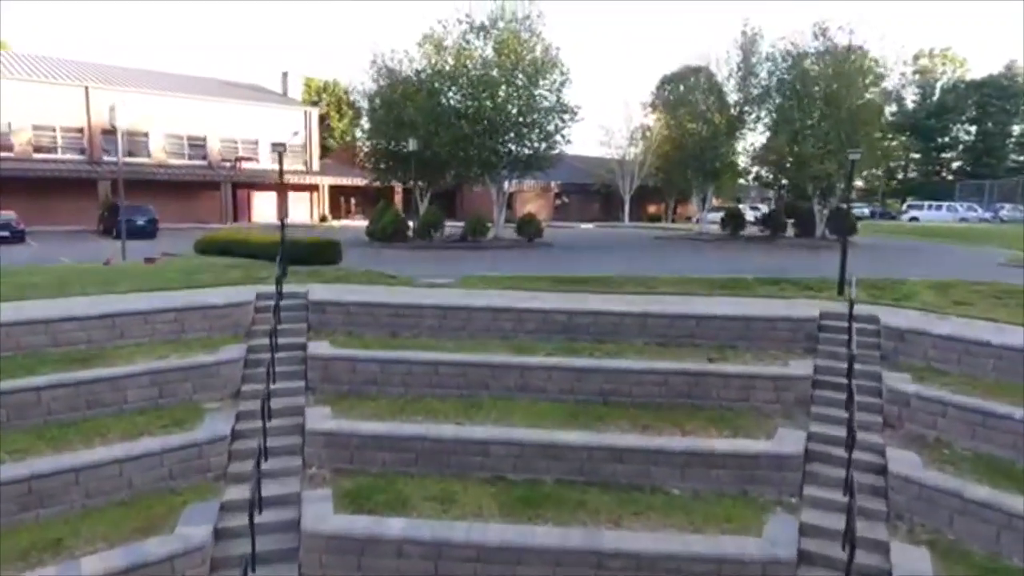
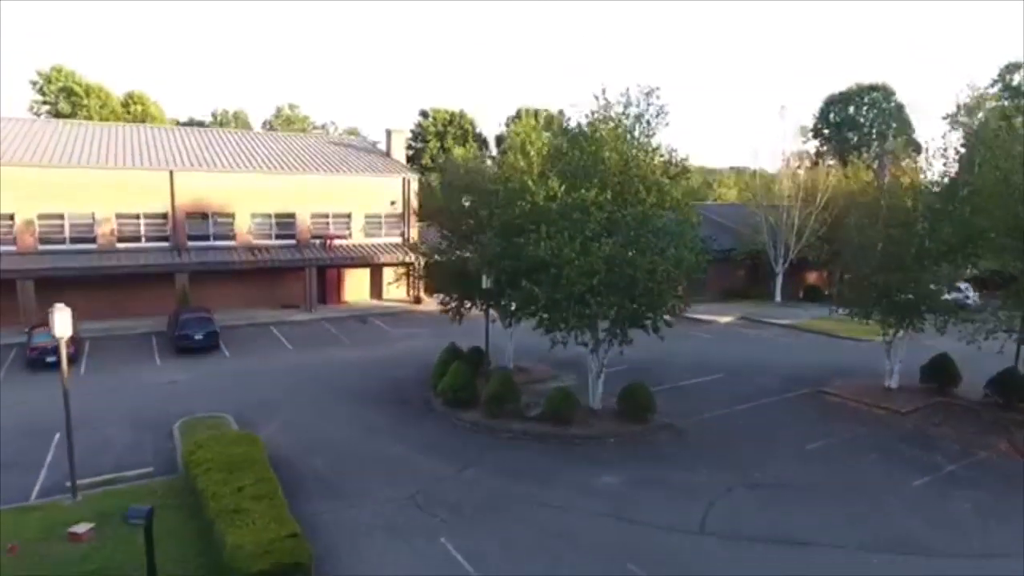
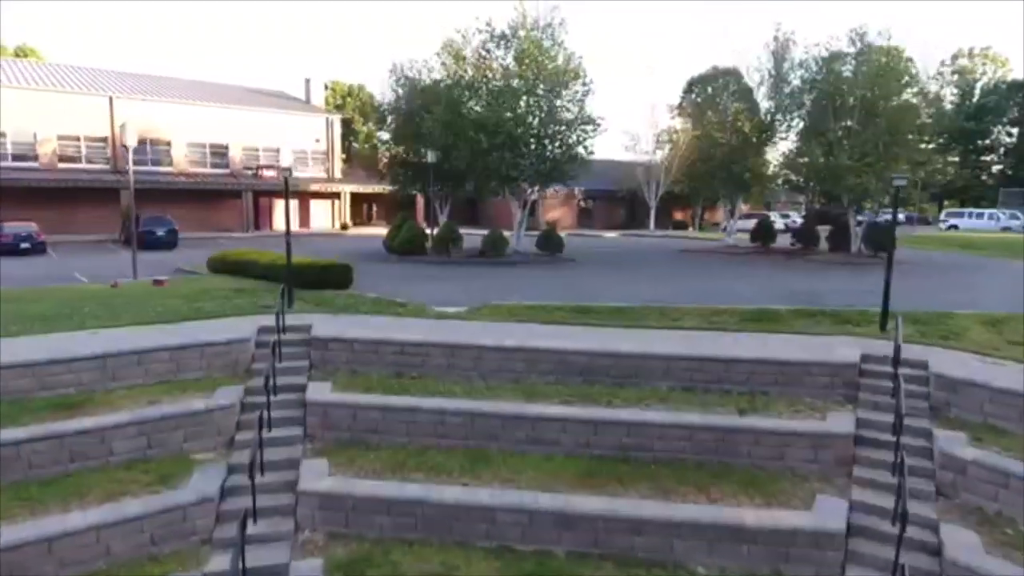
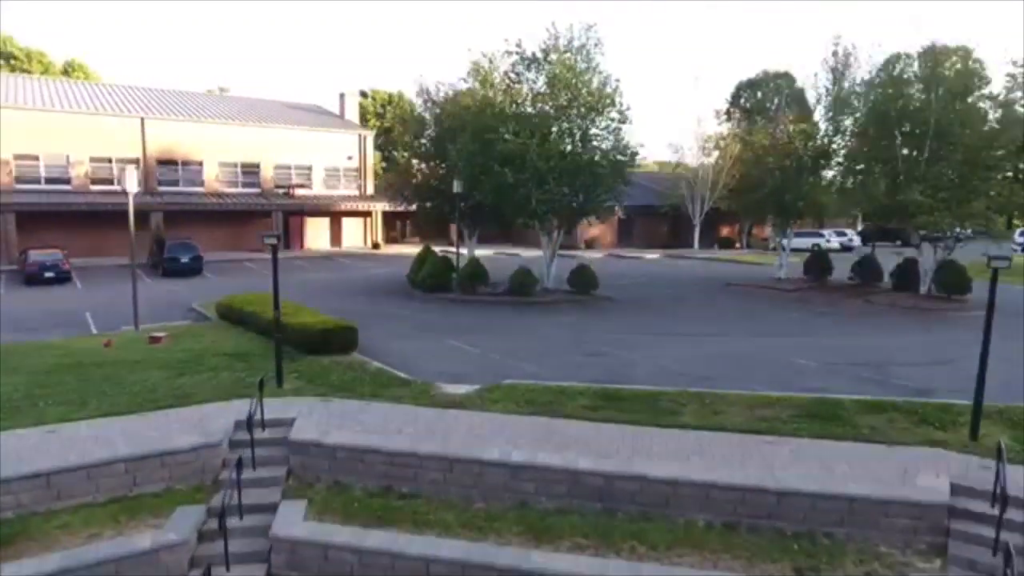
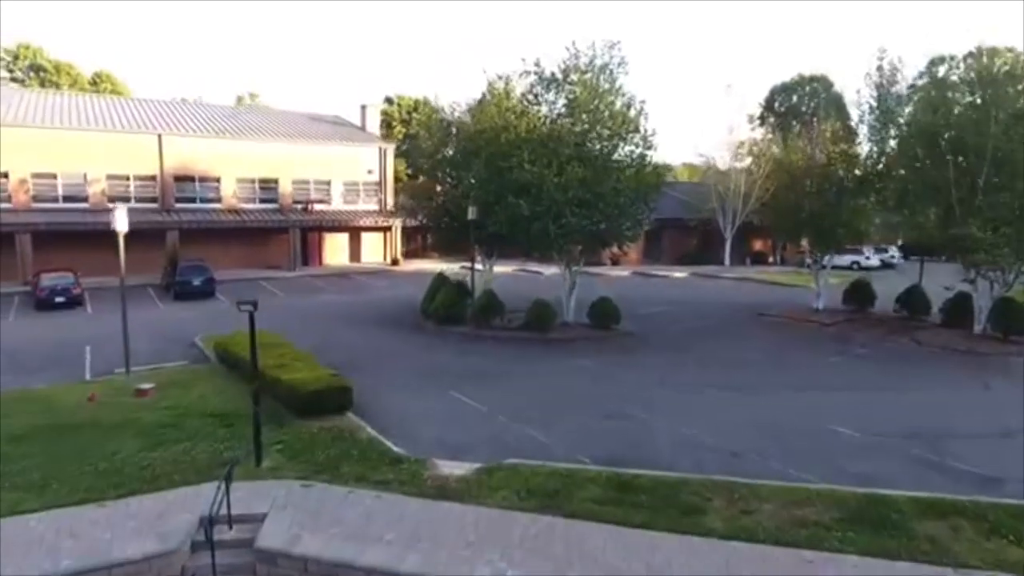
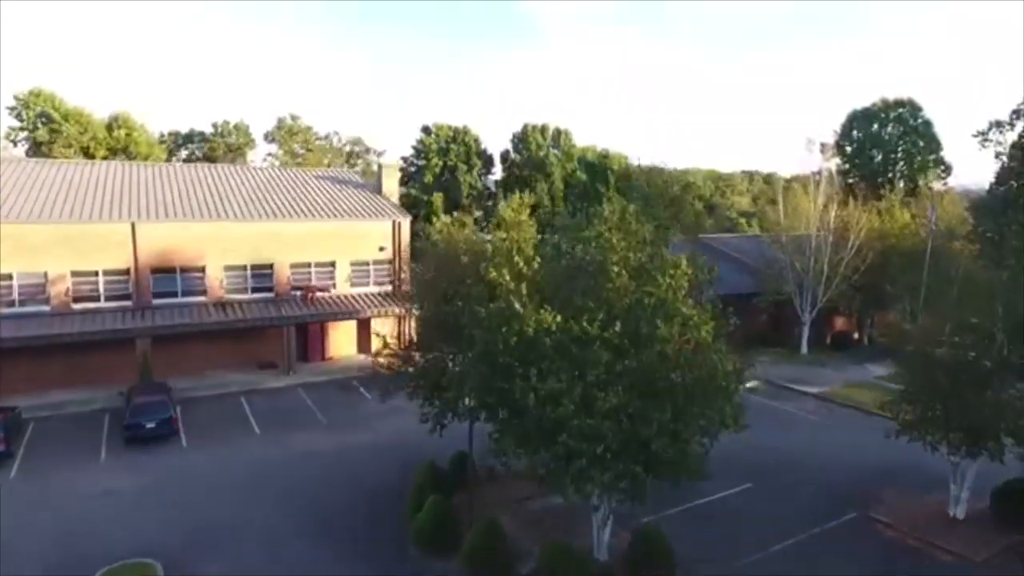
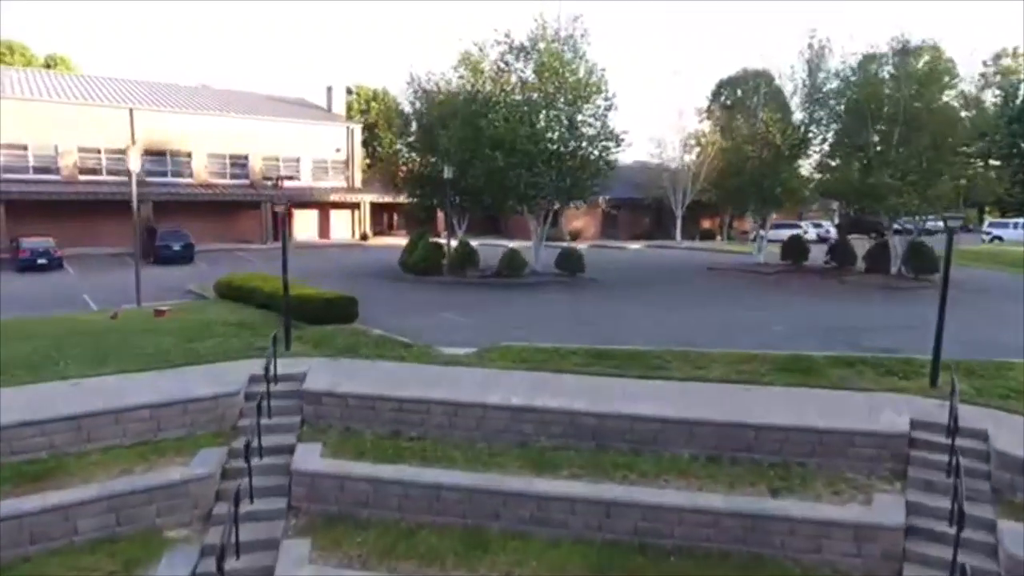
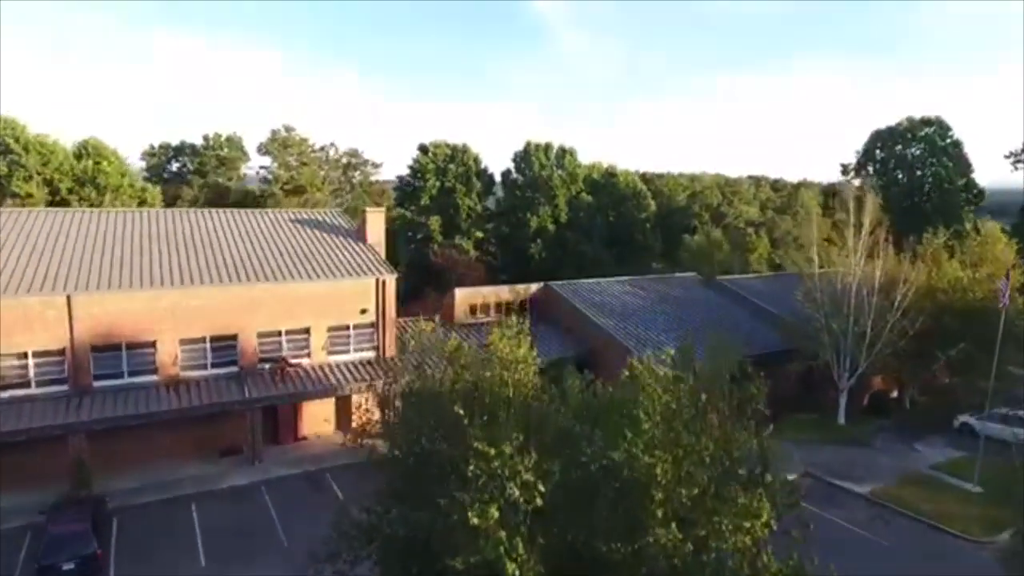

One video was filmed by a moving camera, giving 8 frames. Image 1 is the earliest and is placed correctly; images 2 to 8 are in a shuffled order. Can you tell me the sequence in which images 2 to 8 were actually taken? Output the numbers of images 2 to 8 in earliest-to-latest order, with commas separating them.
3, 7, 4, 5, 2, 6, 8
